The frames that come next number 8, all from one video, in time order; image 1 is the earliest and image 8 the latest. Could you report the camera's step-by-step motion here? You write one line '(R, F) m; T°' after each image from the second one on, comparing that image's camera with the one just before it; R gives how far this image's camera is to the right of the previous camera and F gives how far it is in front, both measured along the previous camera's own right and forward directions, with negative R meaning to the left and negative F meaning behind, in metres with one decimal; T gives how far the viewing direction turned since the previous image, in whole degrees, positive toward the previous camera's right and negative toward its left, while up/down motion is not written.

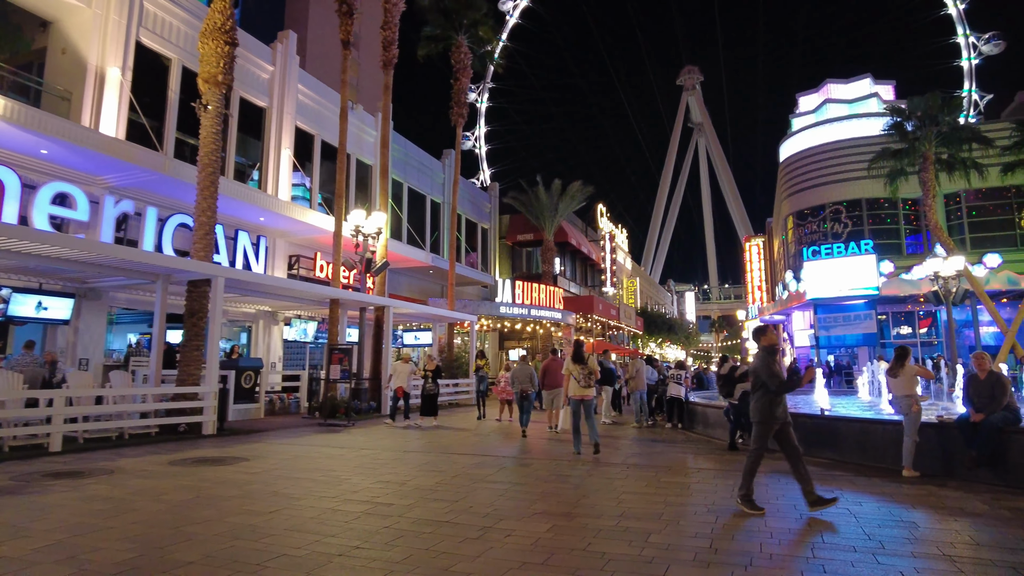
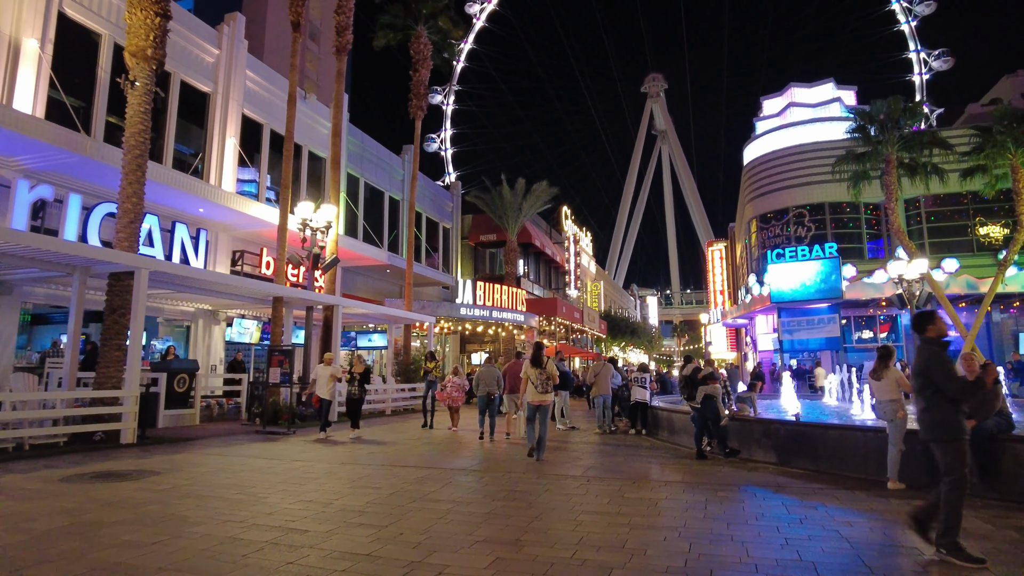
(+0.2, +0.9) m; +3°
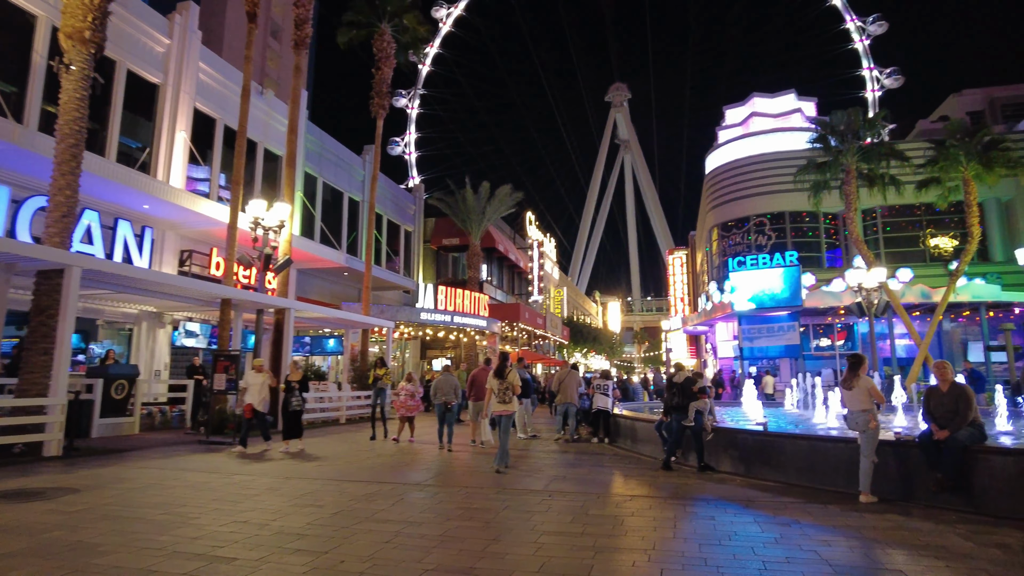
(0.0, +0.5) m; +3°
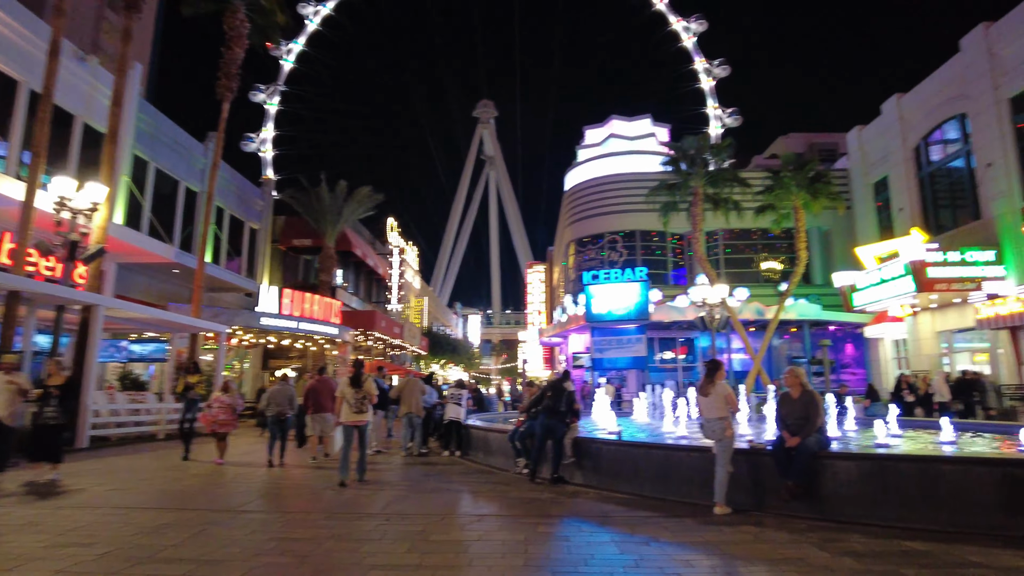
(+0.2, +0.8) m; +12°
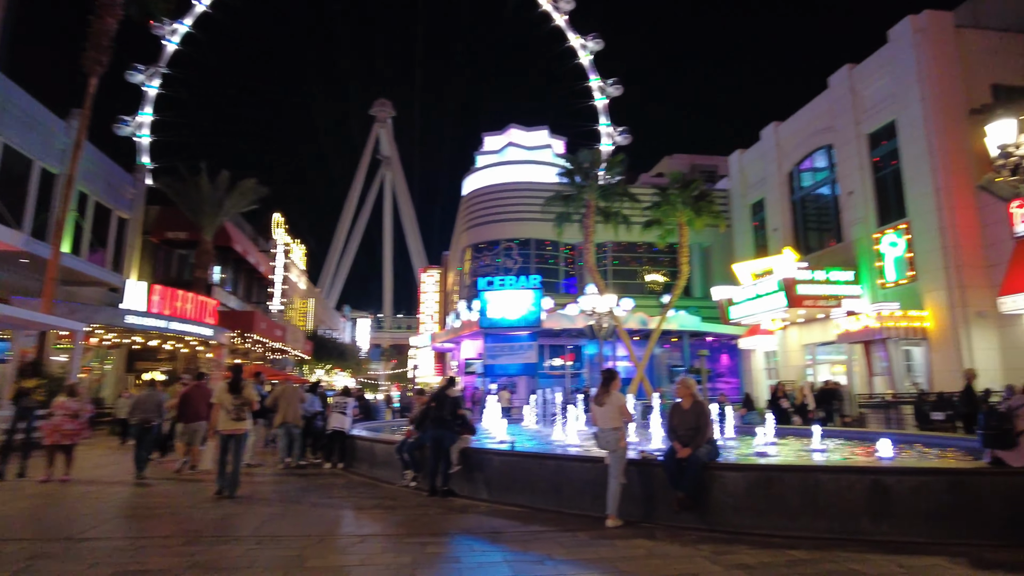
(0.0, +0.3) m; +9°
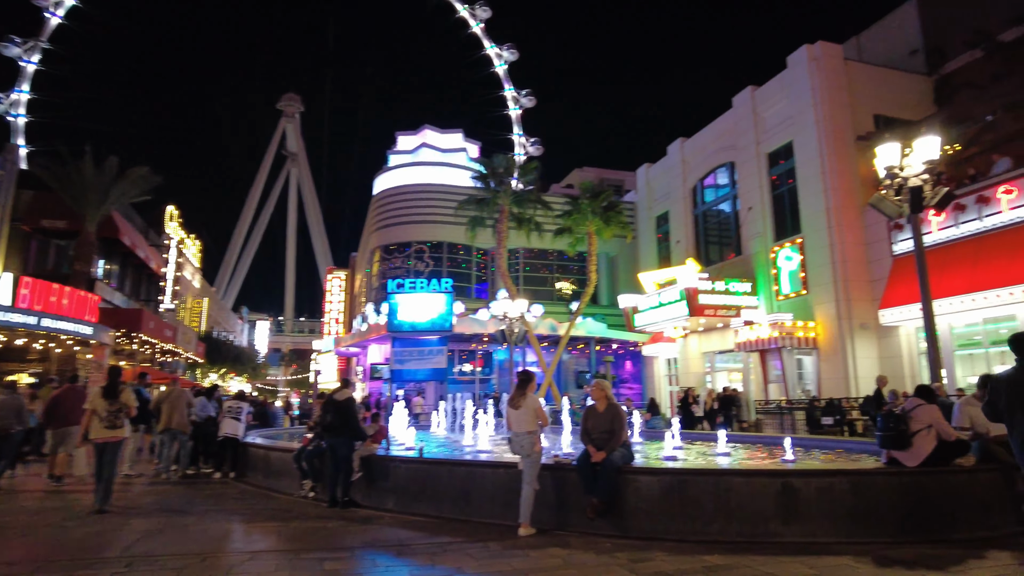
(0.0, +0.3) m; +8°
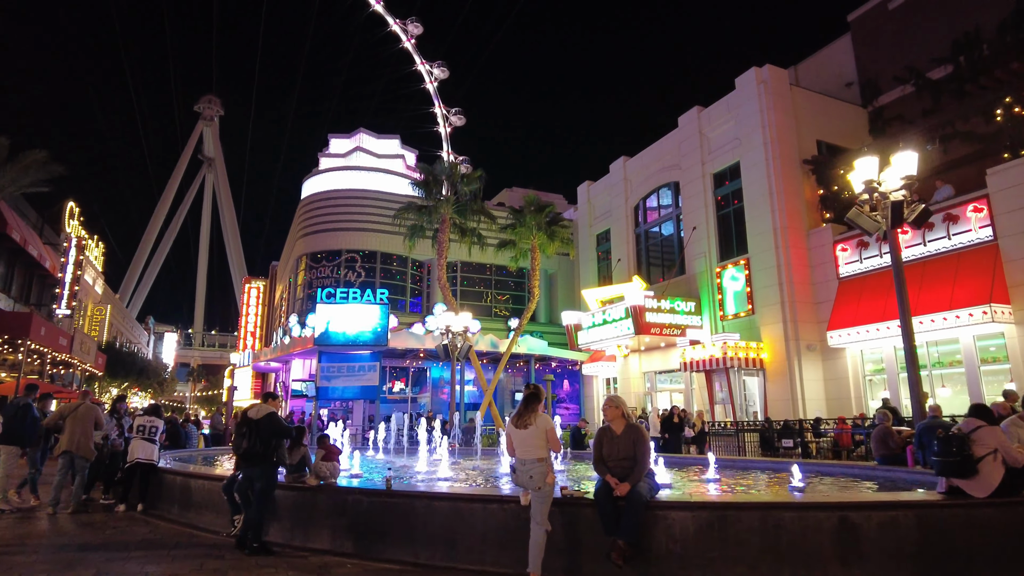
(-0.7, +1.2) m; +7°
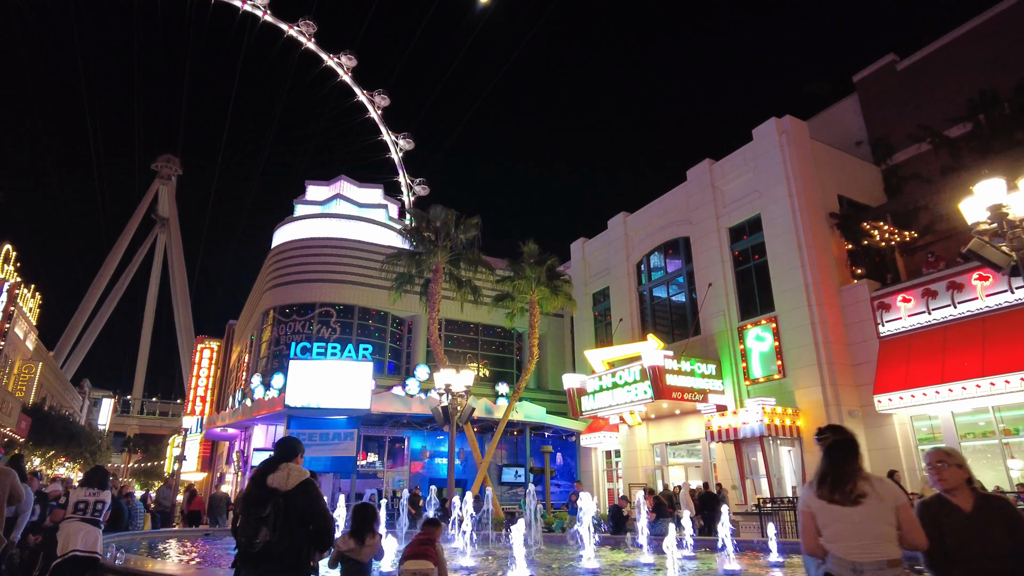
(-1.5, +2.4) m; +4°
